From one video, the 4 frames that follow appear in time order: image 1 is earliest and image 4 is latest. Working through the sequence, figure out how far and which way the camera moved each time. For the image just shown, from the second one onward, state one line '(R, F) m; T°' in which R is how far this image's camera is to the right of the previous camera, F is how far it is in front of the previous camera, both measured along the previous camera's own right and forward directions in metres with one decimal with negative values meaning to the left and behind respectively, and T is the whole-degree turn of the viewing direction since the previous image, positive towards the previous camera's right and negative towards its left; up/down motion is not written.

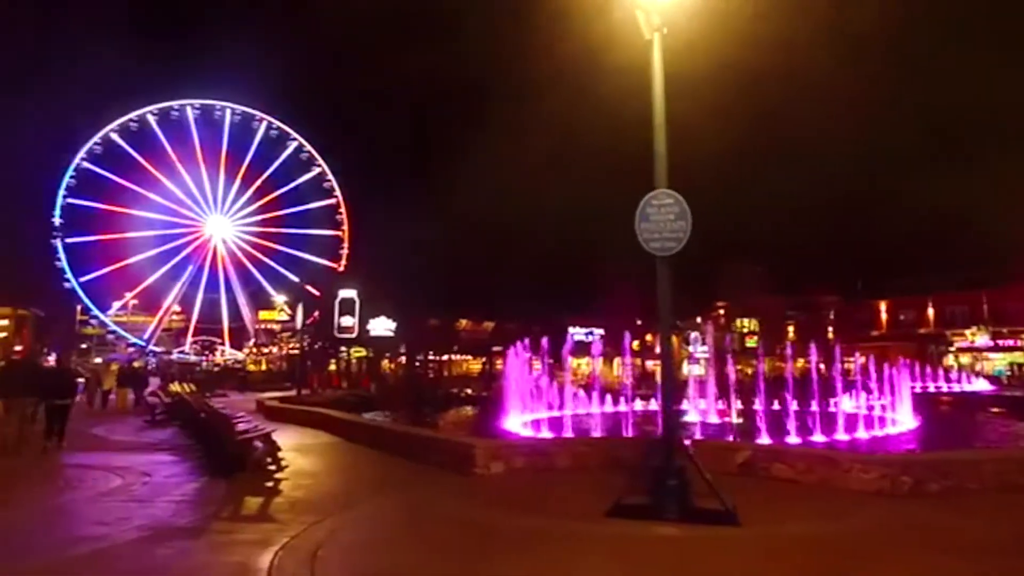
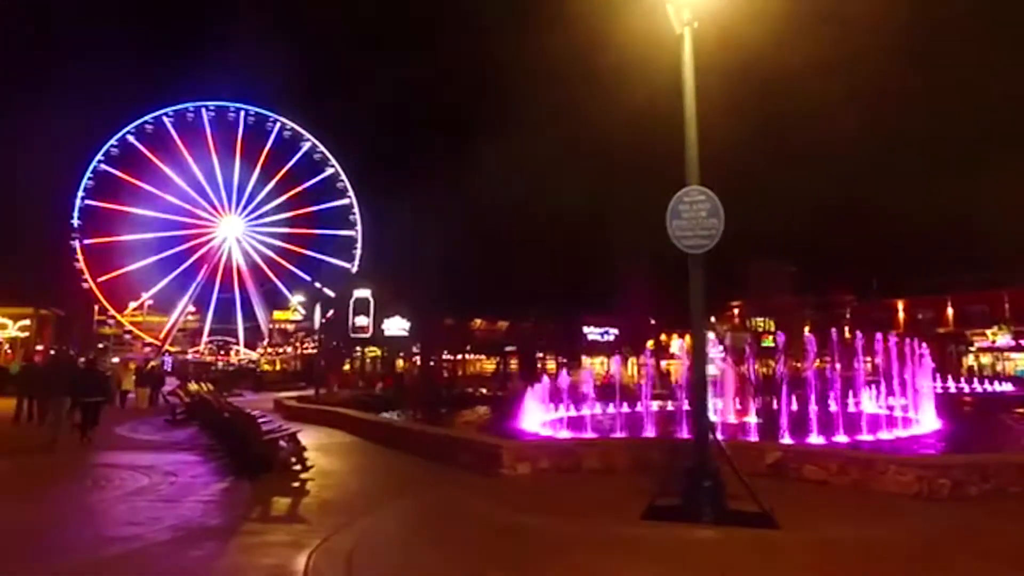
(-0.2, +0.2) m; -1°
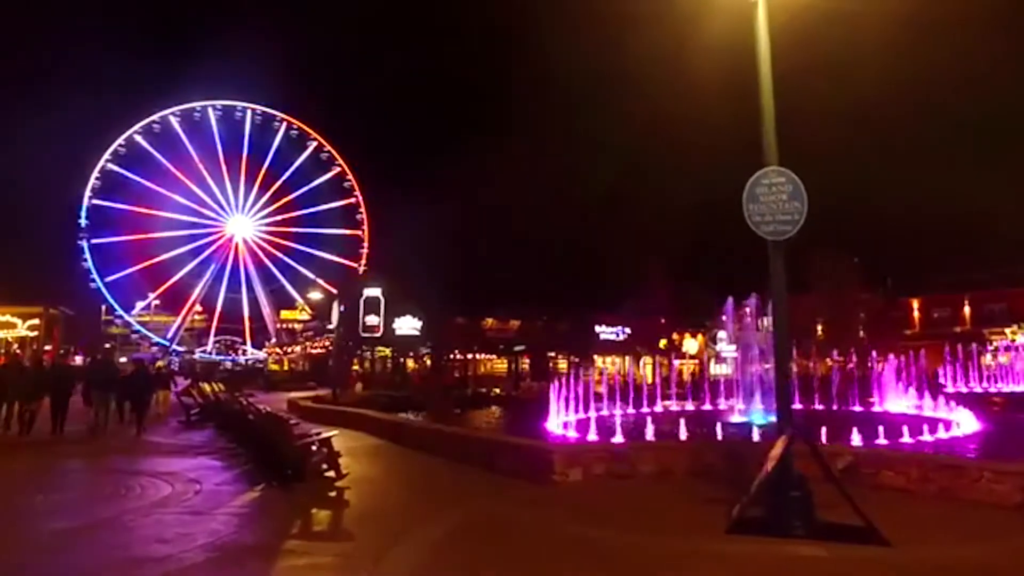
(-0.6, +1.1) m; 0°
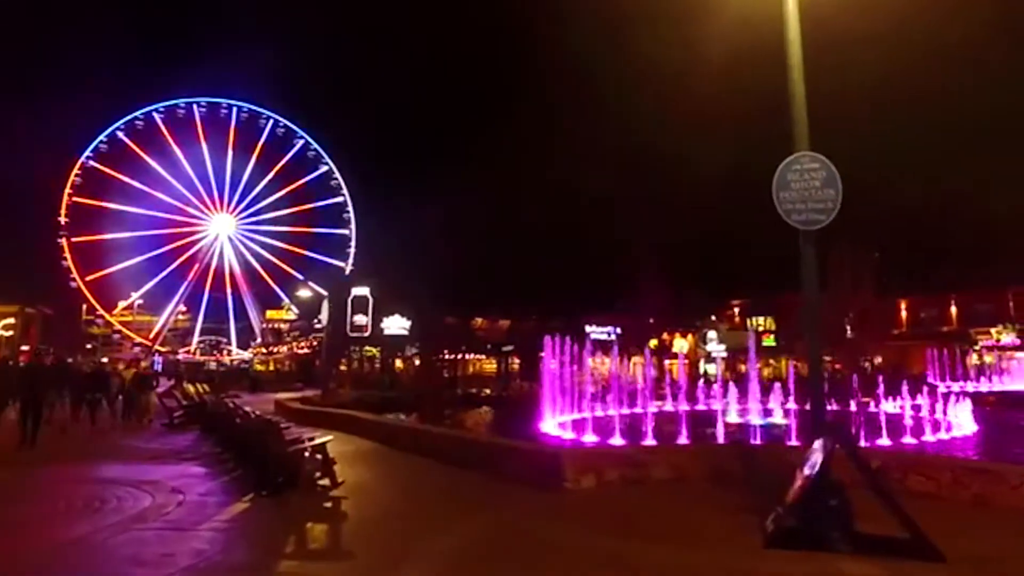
(-0.2, +0.8) m; +1°
